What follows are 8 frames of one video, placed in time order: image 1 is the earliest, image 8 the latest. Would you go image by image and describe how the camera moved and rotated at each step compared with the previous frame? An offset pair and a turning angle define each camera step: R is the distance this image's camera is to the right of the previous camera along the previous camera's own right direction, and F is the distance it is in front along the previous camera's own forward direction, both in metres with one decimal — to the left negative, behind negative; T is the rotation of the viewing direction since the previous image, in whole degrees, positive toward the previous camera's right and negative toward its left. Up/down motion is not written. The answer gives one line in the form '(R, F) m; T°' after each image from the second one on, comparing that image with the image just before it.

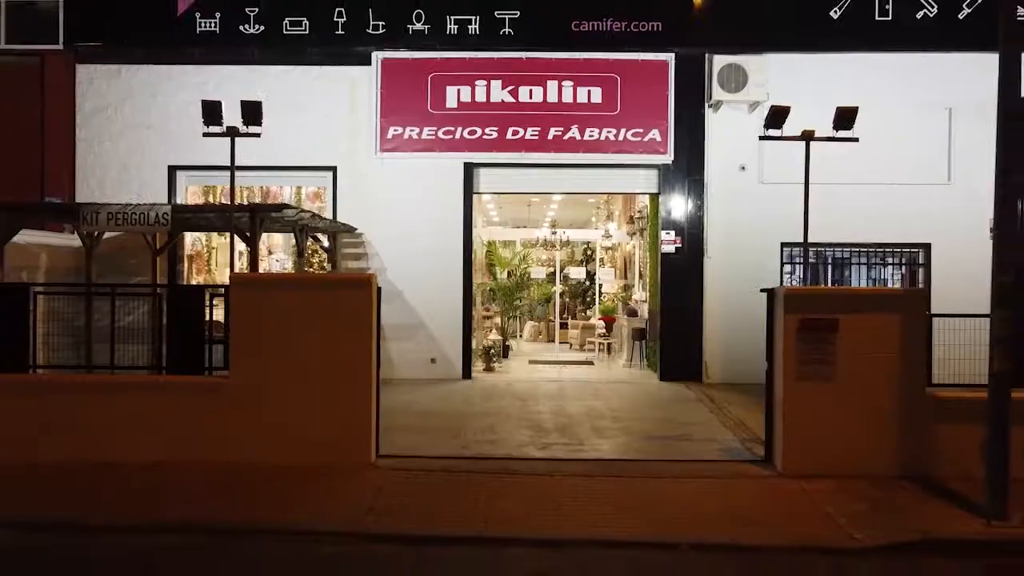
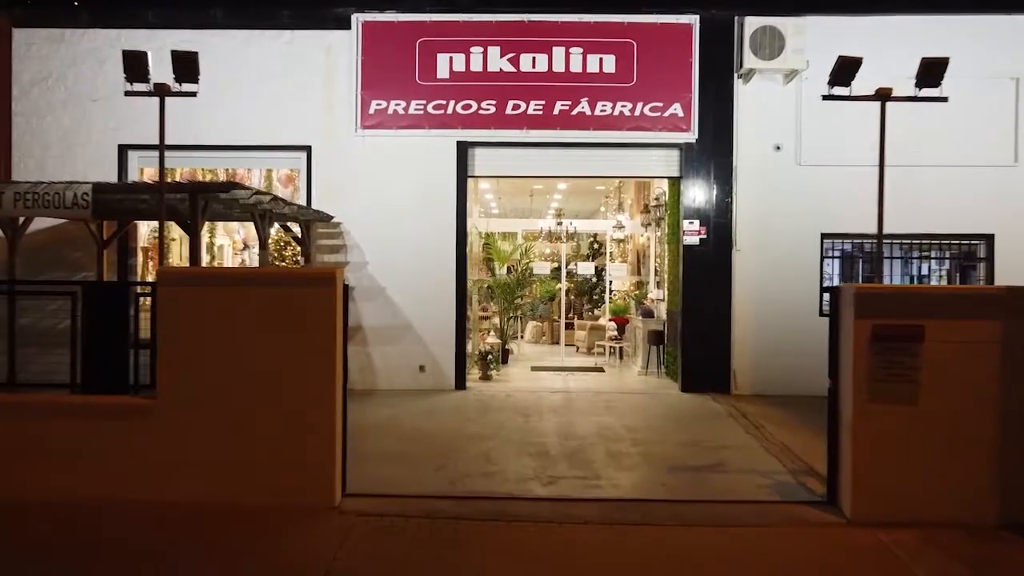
(0.0, +1.2) m; 0°
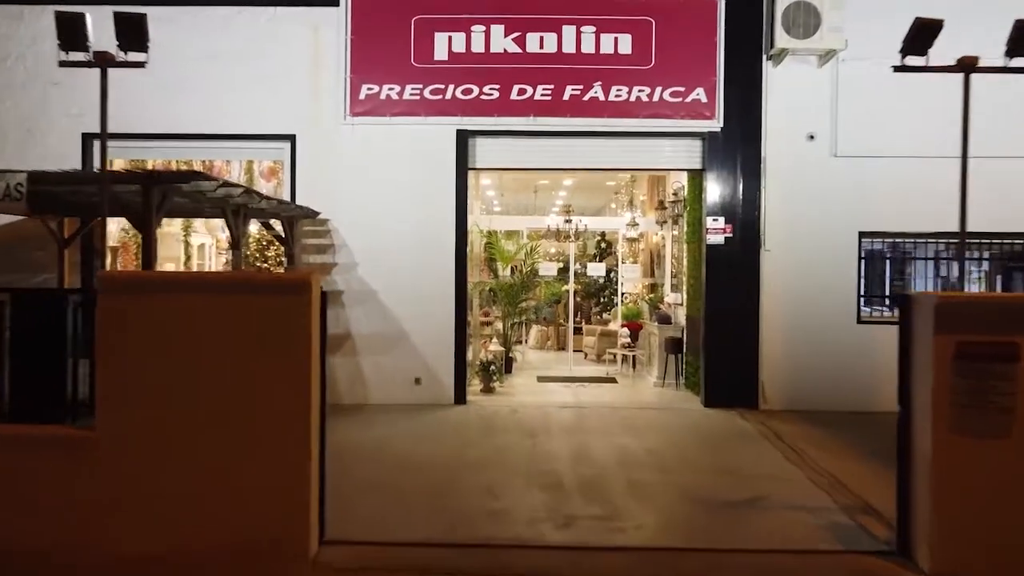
(-0.1, +0.8) m; 0°
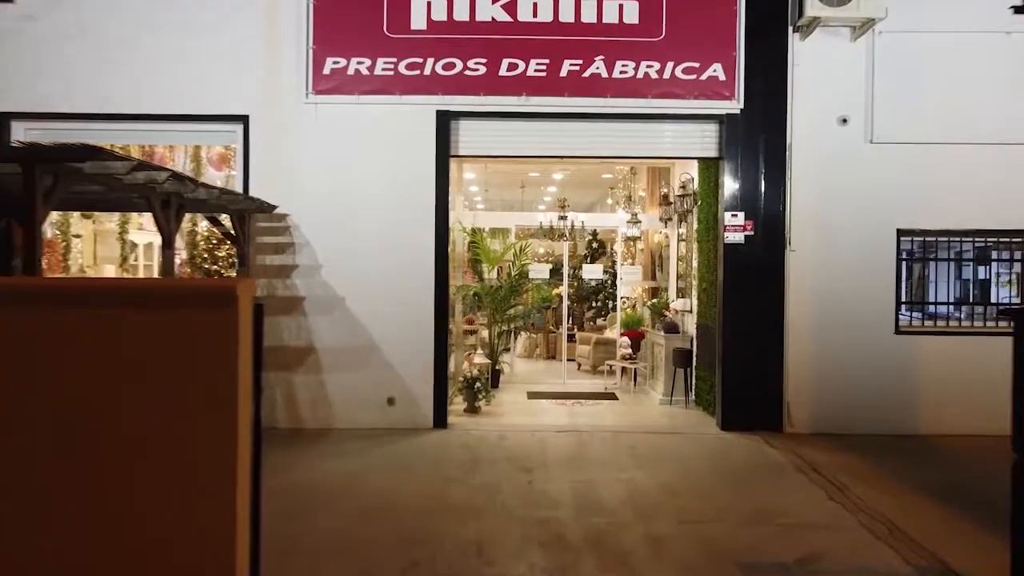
(-0.1, +1.0) m; +1°
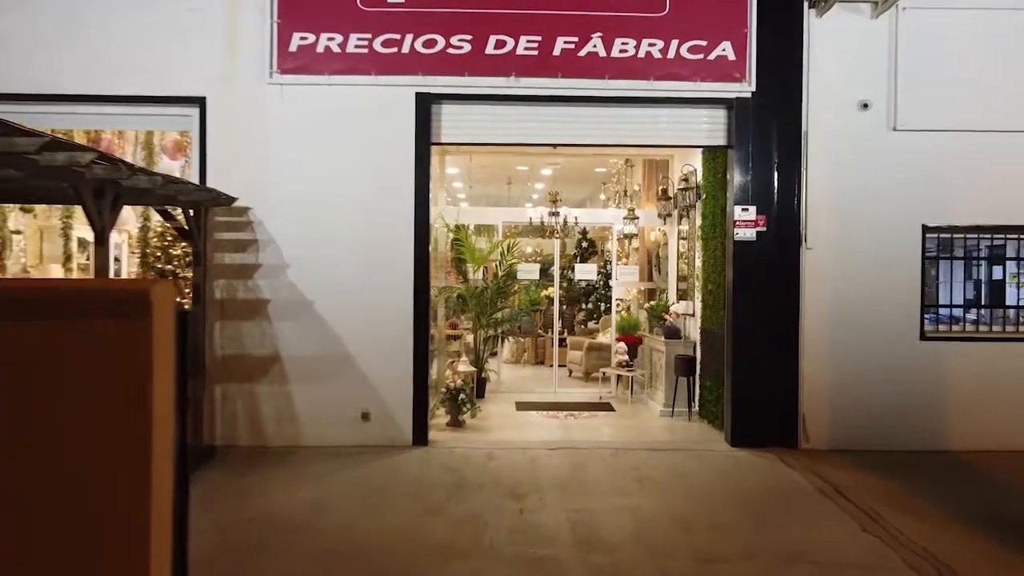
(0.0, +0.7) m; +1°
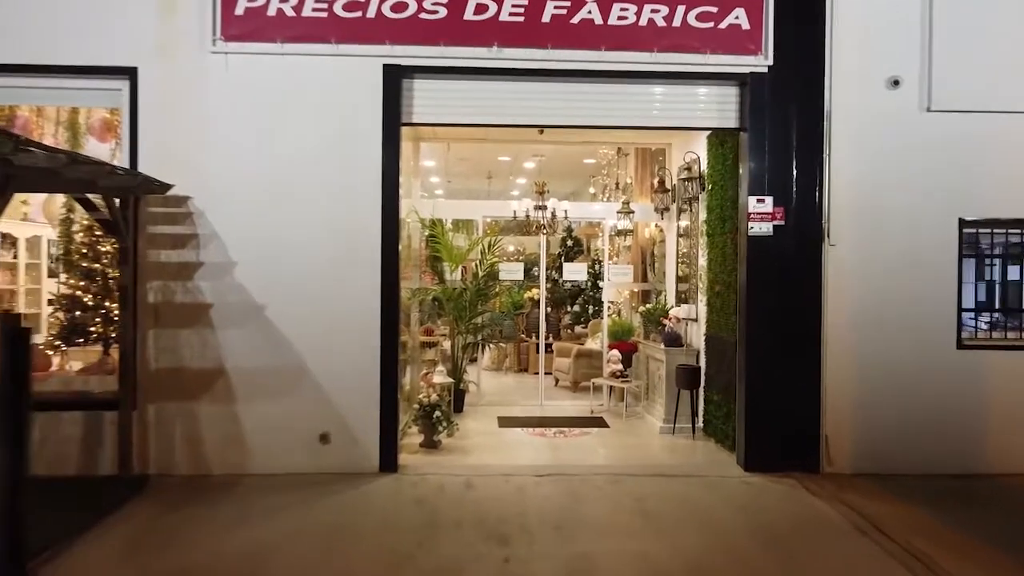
(0.0, +0.8) m; +1°
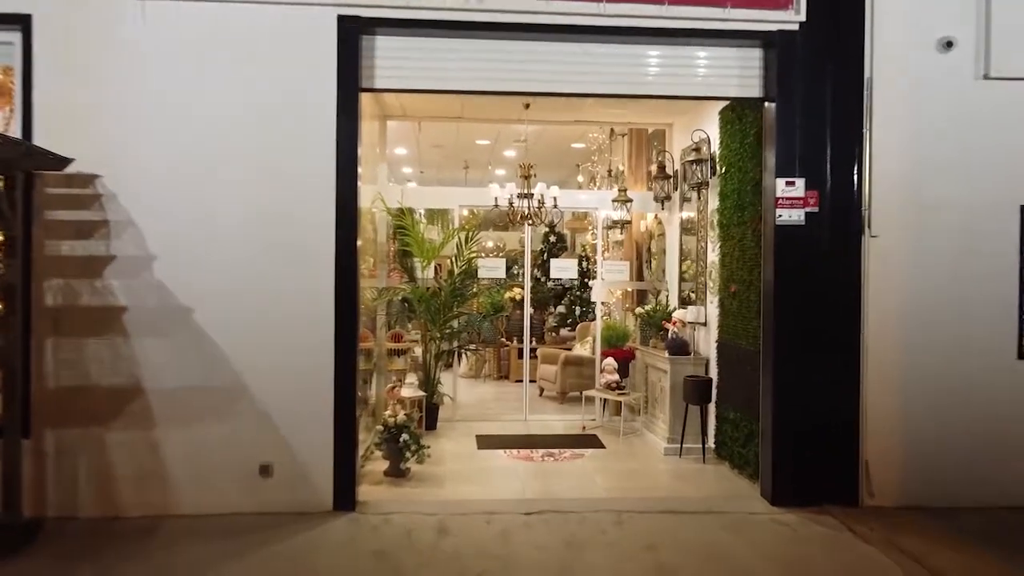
(0.0, +0.9) m; +2°
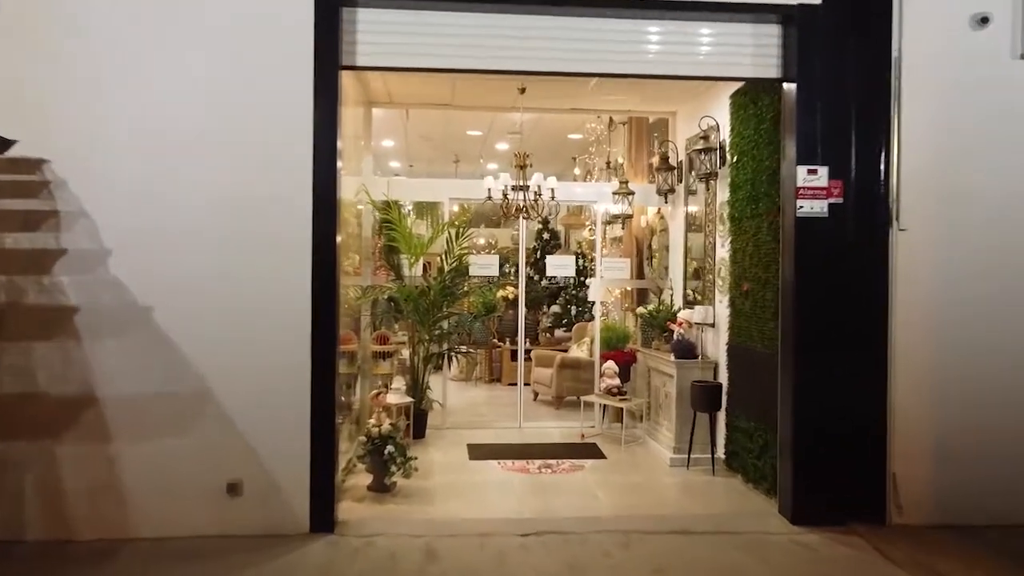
(0.0, +0.4) m; +1°
